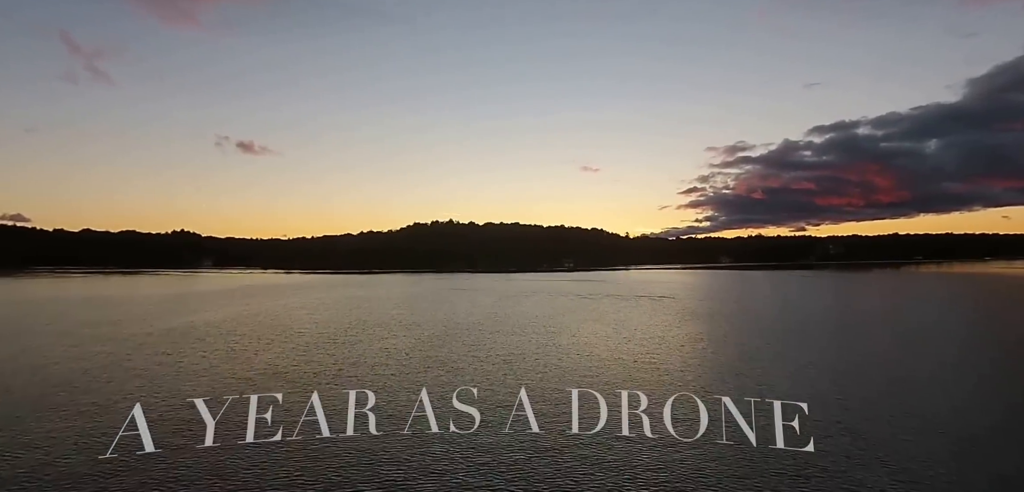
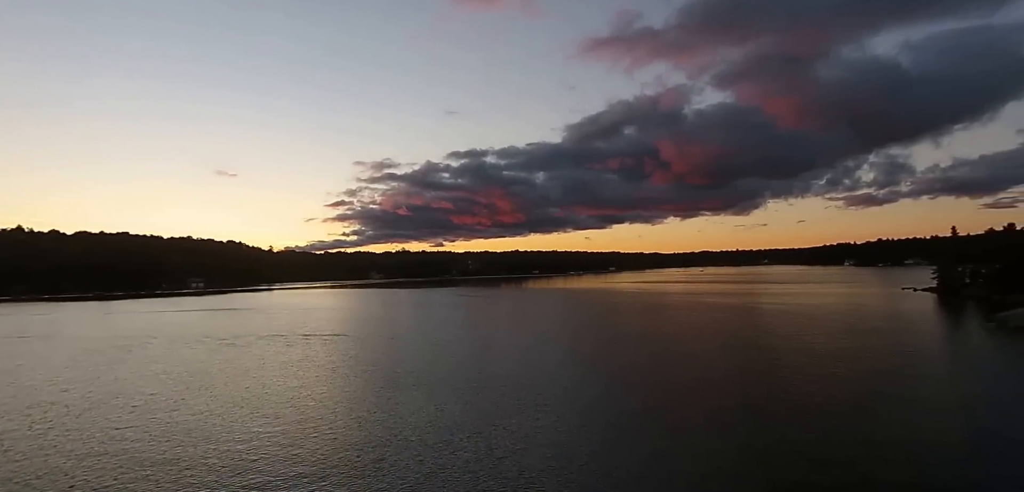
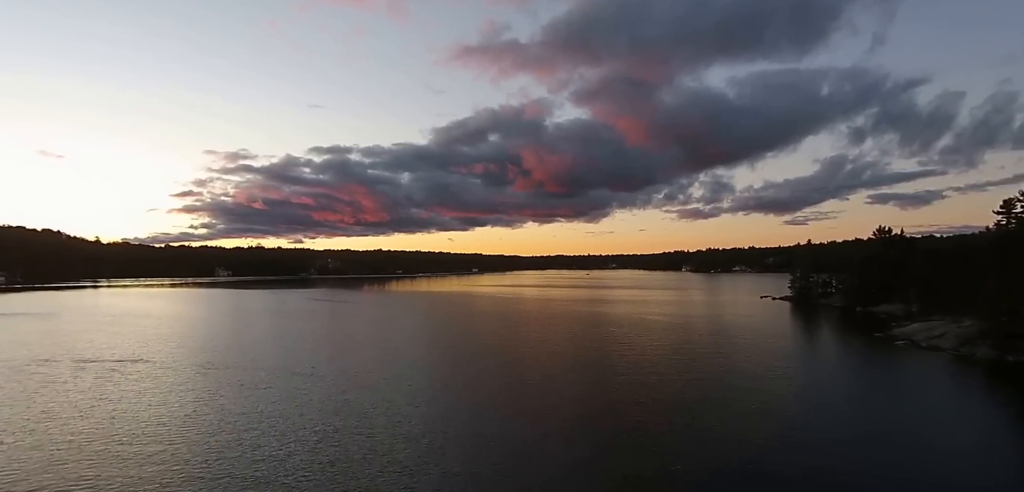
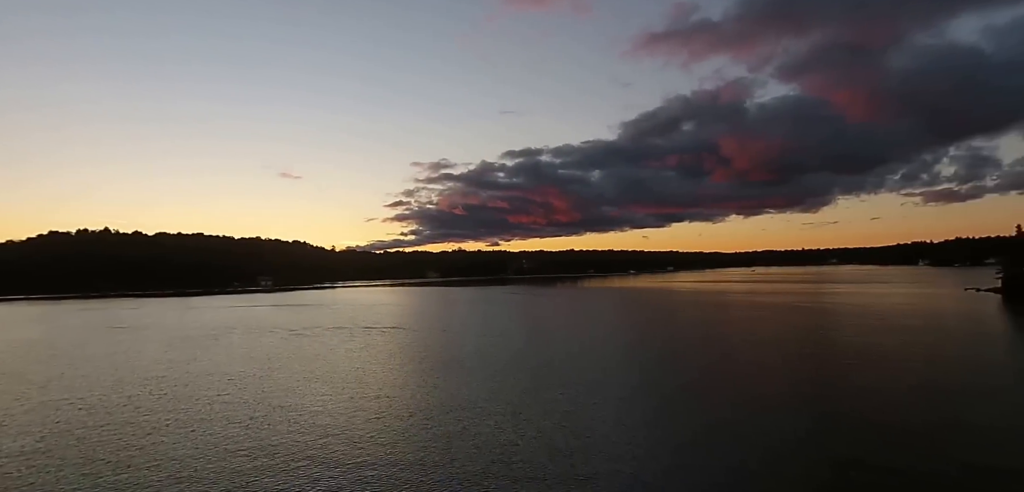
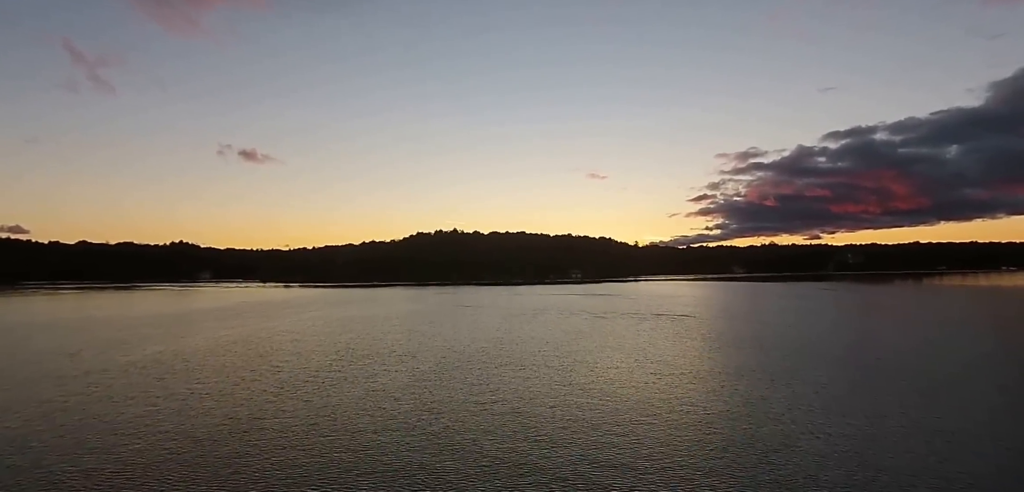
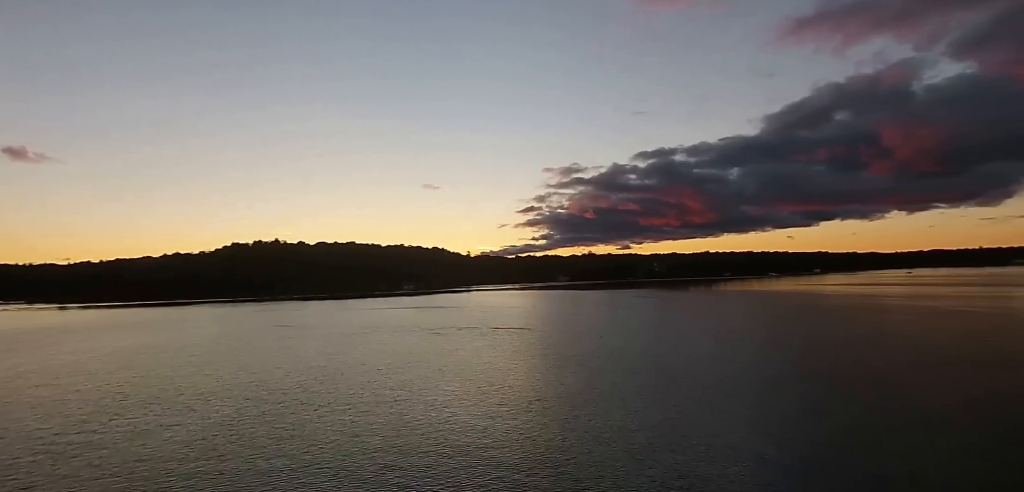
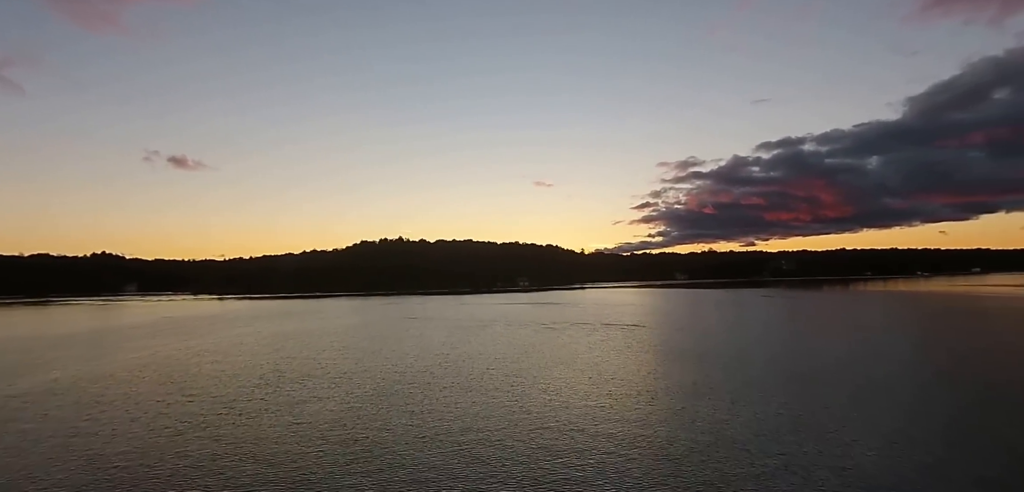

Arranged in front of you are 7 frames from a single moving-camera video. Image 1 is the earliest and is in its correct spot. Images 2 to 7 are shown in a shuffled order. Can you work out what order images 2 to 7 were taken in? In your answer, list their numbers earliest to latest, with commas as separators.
5, 7, 6, 4, 2, 3
